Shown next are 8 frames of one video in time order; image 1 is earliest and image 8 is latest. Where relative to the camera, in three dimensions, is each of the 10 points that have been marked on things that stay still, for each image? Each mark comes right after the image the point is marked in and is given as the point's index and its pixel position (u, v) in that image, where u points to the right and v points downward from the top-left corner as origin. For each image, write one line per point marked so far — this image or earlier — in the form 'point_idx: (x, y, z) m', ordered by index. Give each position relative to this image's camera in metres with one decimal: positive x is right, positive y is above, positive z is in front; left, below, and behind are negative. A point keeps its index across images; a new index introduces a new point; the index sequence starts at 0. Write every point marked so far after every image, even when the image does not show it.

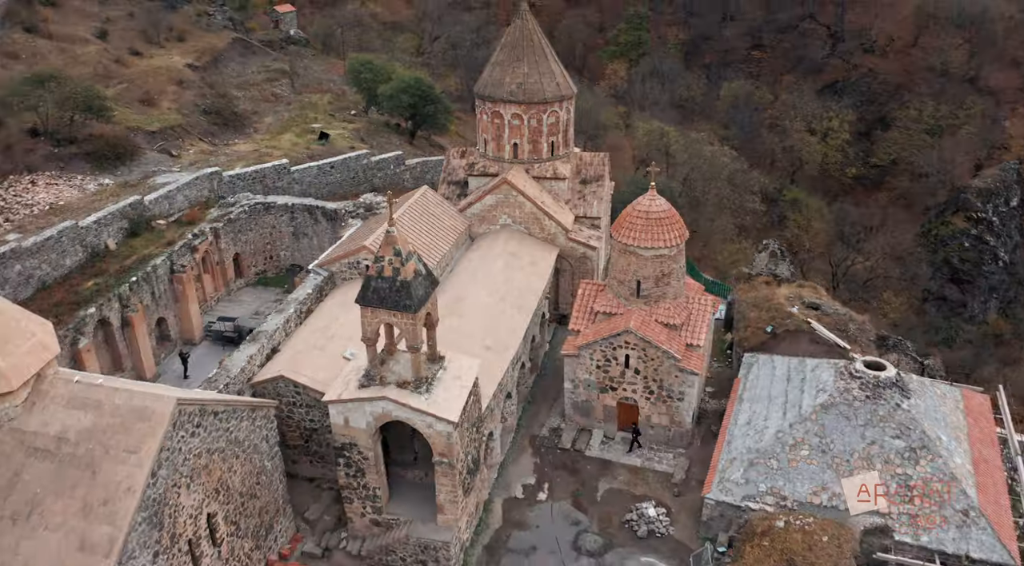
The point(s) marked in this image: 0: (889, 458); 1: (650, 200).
0: (+7.6, -3.5, +15.8) m
1: (+3.4, +2.0, +19.0) m
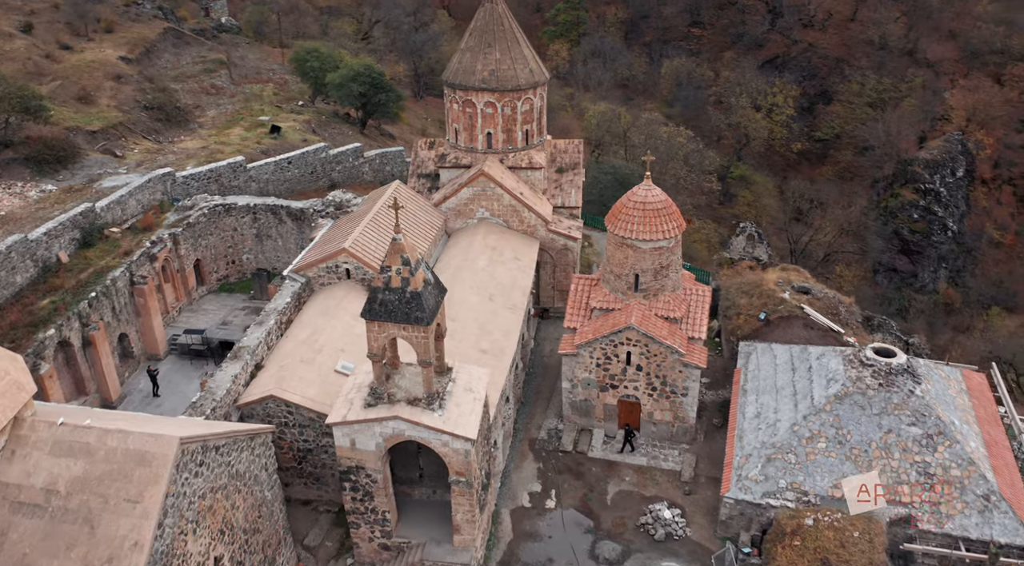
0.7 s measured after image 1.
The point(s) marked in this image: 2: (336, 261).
0: (+7.8, -3.2, +15.6) m
1: (+3.2, +2.2, +18.4) m
2: (-4.4, +0.6, +19.7) m
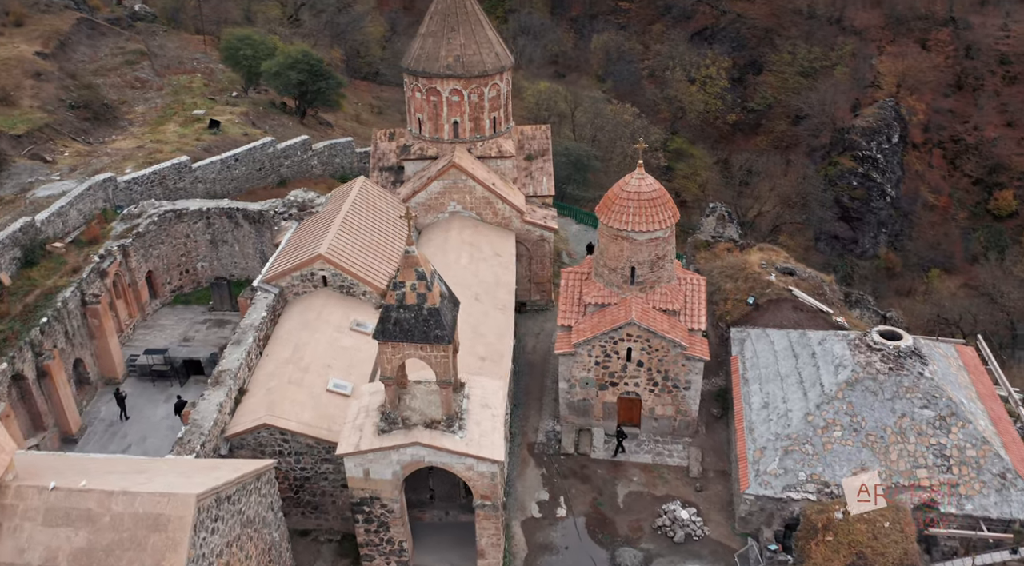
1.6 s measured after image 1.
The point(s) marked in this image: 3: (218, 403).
0: (+8.0, -2.9, +15.5) m
1: (+2.9, +2.3, +17.6) m
2: (-4.7, +0.3, +18.4) m
3: (-5.4, -2.2, +14.4) m
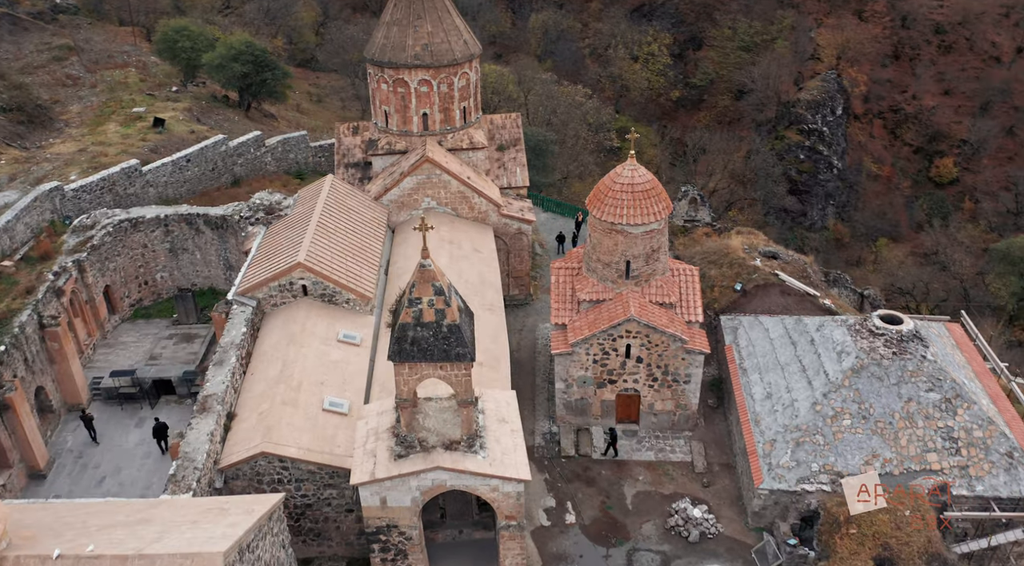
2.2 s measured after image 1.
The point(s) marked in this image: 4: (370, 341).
0: (+8.2, -2.6, +15.4) m
1: (+2.6, +2.5, +17.1) m
2: (-4.9, +0.1, +17.3) m
3: (-5.1, -2.5, +13.3) m
4: (-3.1, -1.3, +17.0) m
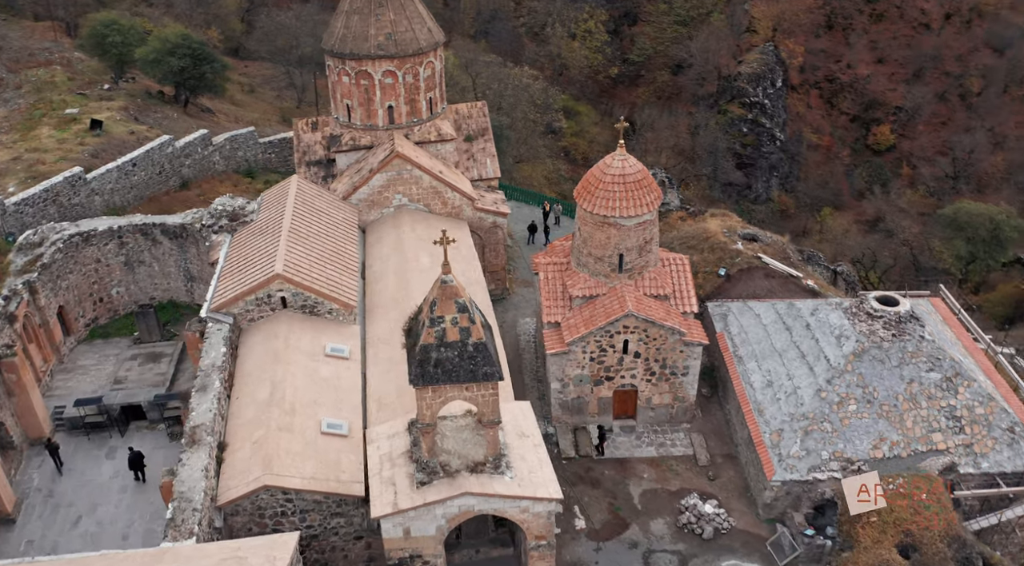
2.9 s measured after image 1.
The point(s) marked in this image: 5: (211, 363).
0: (+8.2, -2.2, +15.5) m
1: (+2.3, +2.6, +16.6) m
2: (-5.1, -0.1, +16.3) m
3: (-4.9, -2.9, +12.4) m
4: (-3.1, -1.5, +16.1) m
5: (-5.7, -1.5, +14.8) m
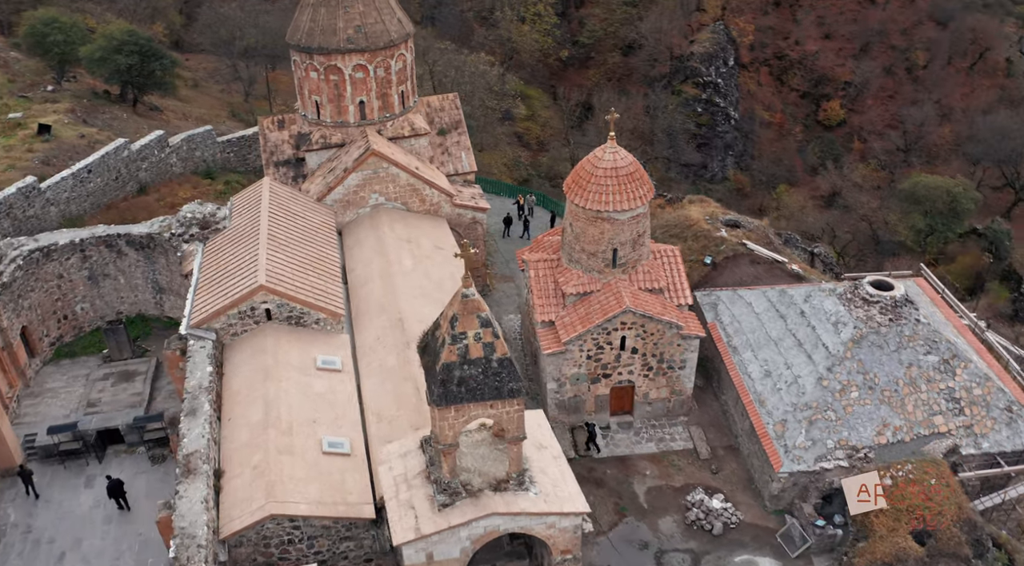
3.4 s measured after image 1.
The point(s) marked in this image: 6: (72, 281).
0: (+8.2, -1.8, +15.5) m
1: (+2.1, +2.7, +16.2) m
2: (-5.2, -0.4, +15.5) m
3: (-4.6, -3.2, +11.7) m
4: (-3.2, -1.6, +15.5) m
5: (-5.6, -1.8, +14.0) m
6: (-10.7, 0.0, +19.1) m
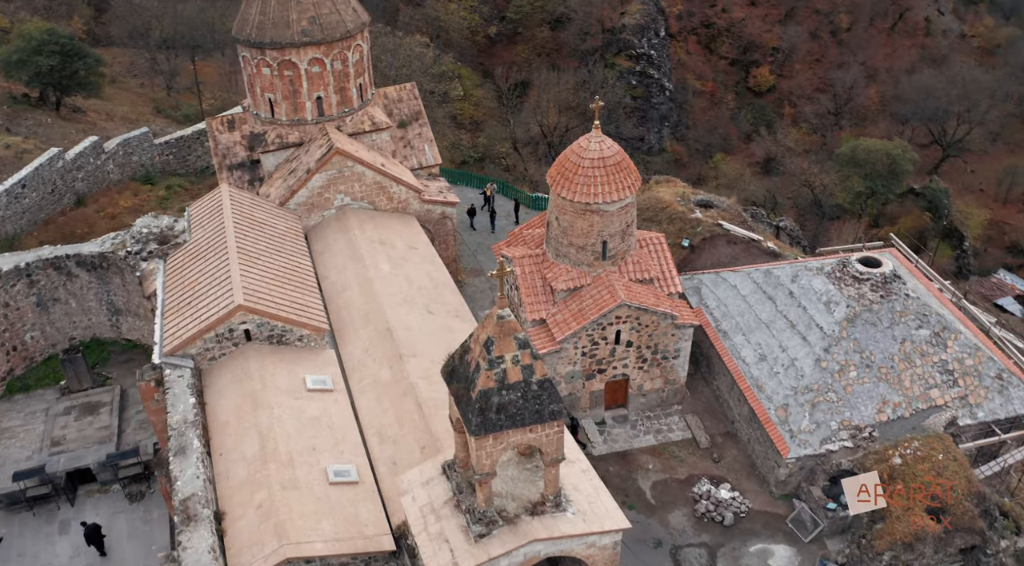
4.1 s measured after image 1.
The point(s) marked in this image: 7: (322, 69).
0: (+8.2, -1.3, +15.7) m
1: (+1.7, +2.8, +15.7) m
2: (-5.2, -0.8, +14.5) m
3: (-4.2, -3.6, +10.8) m
4: (-3.2, -1.8, +14.7) m
5: (-5.5, -2.2, +13.0) m
6: (-11.1, -0.6, +17.7) m
7: (-4.7, +5.3, +19.6) m
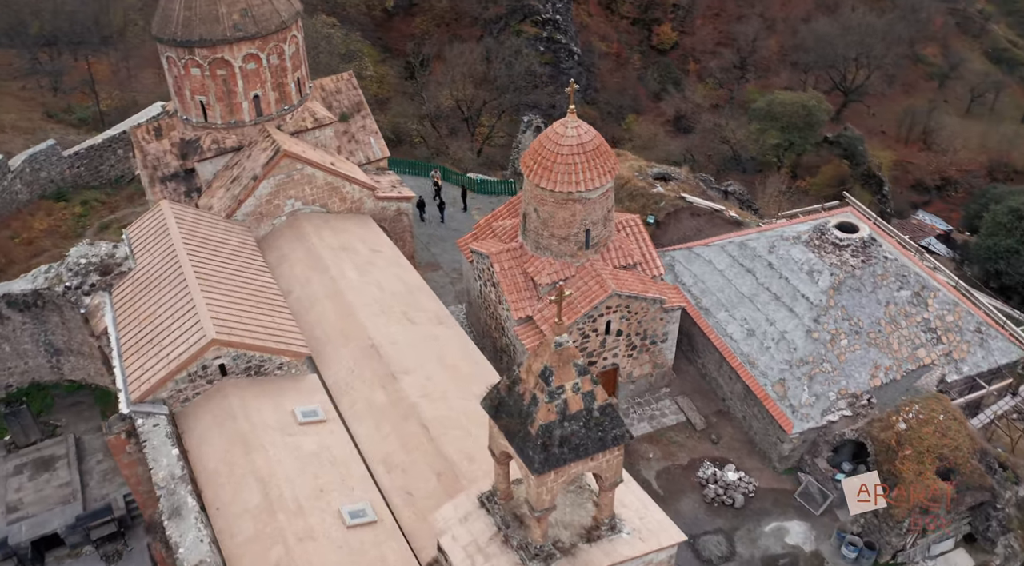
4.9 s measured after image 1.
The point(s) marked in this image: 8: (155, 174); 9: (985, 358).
0: (+8.0, -0.6, +15.9) m
1: (+1.2, +2.9, +15.0) m
2: (-5.2, -1.3, +13.3) m
3: (-3.5, -4.2, +9.8) m
4: (-3.1, -2.2, +13.7) m
5: (-5.2, -2.8, +11.8) m
6: (-11.4, -1.6, +15.7) m
7: (-5.9, +5.0, +18.1) m
8: (-8.7, +2.6, +19.1) m
9: (+9.5, -1.5, +15.8) m
